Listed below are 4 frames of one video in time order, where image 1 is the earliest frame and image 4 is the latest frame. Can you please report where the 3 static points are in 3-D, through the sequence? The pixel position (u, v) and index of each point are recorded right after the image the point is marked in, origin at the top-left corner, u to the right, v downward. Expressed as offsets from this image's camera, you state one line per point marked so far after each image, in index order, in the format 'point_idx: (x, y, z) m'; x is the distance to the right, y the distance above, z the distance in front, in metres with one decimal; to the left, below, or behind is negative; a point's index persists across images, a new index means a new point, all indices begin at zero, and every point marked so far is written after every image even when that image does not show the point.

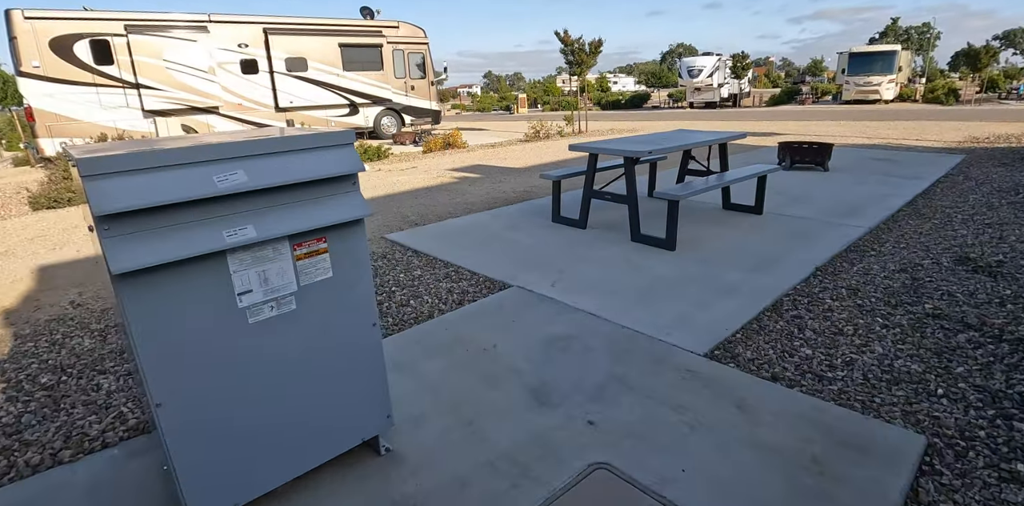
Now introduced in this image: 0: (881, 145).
0: (+7.9, +2.3, +11.2) m
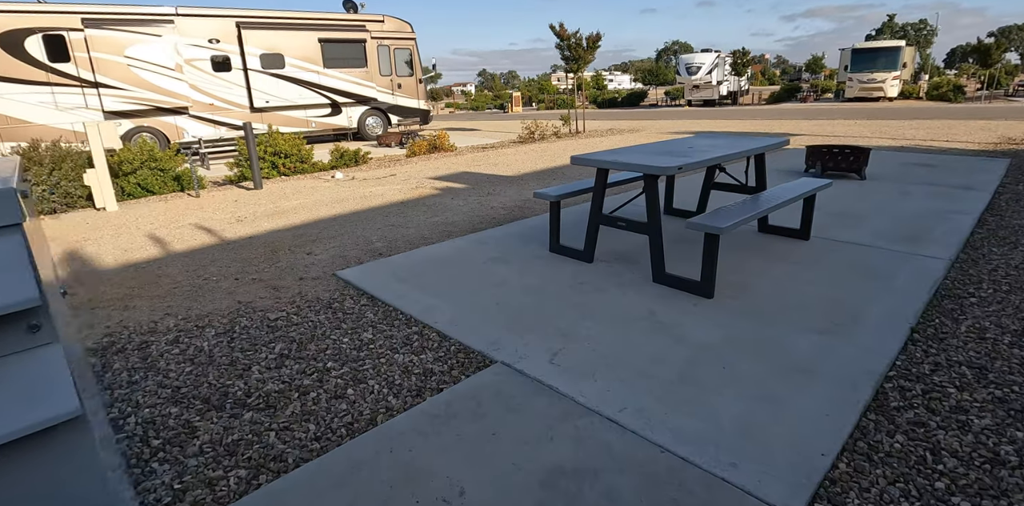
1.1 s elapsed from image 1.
0: (+7.8, +2.1, +10.2) m
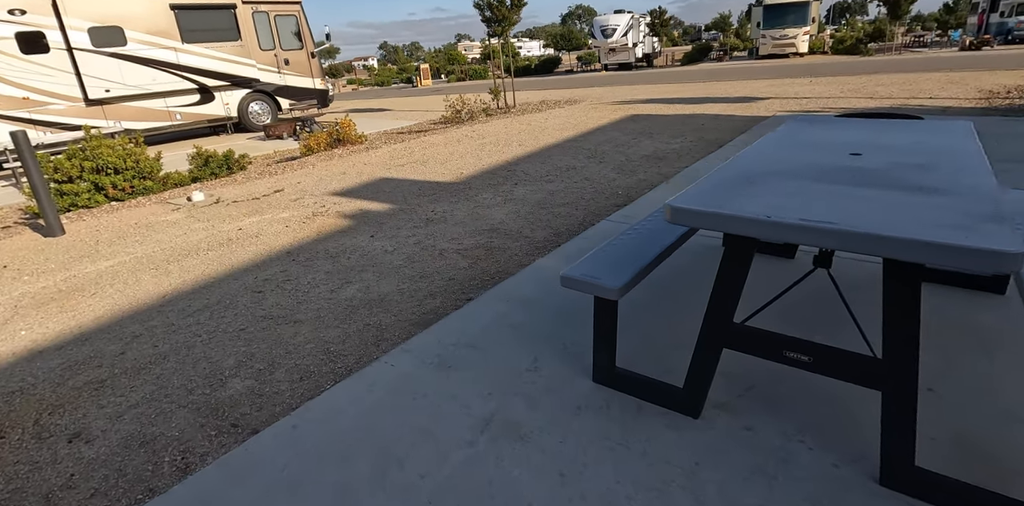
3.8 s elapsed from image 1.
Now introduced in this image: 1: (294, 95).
0: (+6.6, +2.5, +8.9) m
1: (-5.4, +4.0, +13.0) m
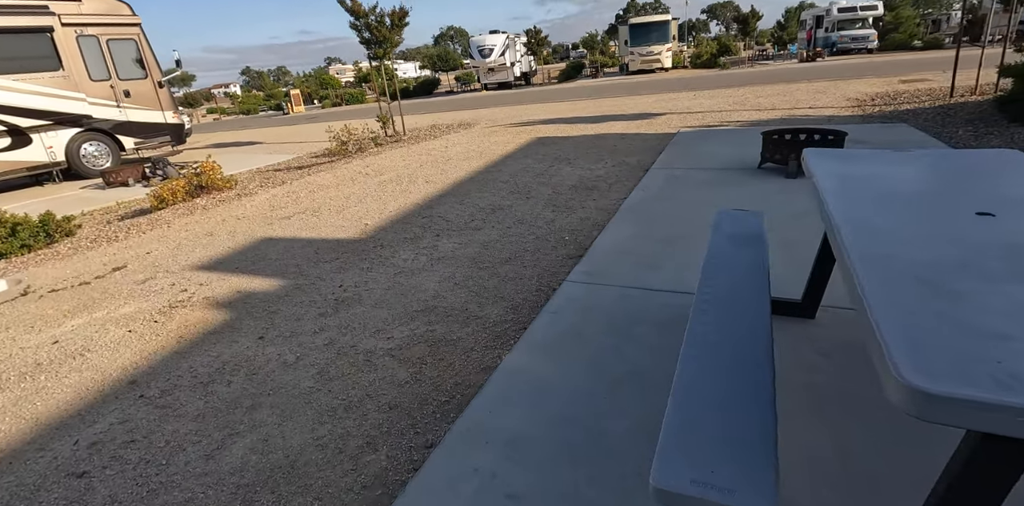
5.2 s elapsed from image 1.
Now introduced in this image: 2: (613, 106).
0: (+4.9, +2.4, +9.2) m
1: (-7.8, +2.5, +10.9) m
2: (+2.7, +4.0, +14.2) m
